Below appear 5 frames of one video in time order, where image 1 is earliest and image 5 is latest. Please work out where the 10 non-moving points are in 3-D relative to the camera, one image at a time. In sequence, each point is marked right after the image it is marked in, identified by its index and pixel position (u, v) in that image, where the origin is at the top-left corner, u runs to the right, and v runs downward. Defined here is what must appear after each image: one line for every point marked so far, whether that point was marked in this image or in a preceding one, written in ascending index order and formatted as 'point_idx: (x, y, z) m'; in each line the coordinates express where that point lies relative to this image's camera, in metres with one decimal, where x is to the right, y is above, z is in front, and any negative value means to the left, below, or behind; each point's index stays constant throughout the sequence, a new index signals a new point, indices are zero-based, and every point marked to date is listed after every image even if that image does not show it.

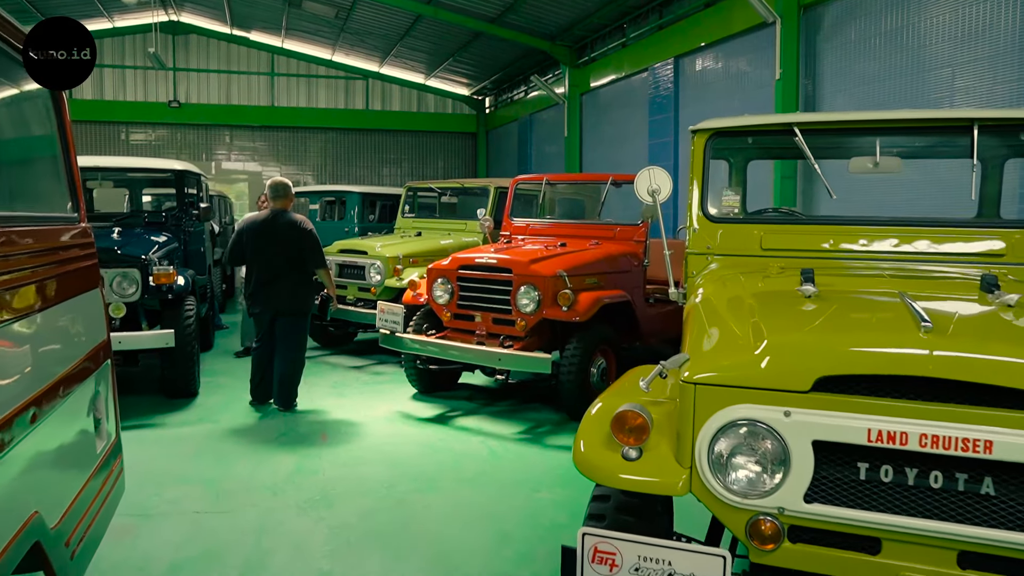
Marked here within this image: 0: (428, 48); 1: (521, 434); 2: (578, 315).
0: (-1.5, +4.4, +13.5) m
1: (+0.1, -1.0, +4.8) m
2: (+0.4, -0.2, +4.9) m
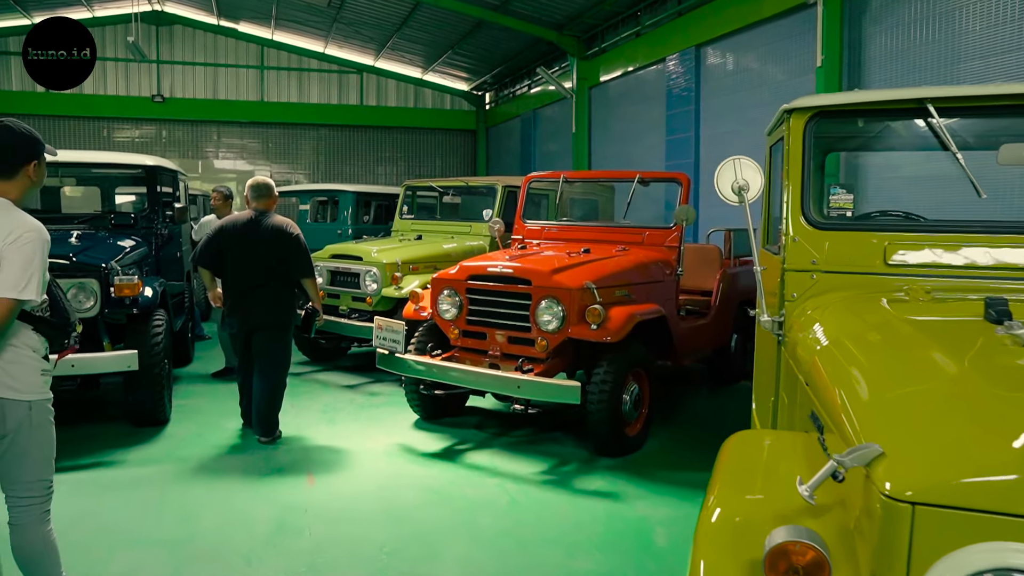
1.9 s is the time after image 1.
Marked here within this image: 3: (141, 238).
0: (-1.5, +4.3, +12.8) m
1: (+0.2, -1.0, +4.1) m
2: (+0.5, -0.3, +4.2) m
3: (-3.0, +0.4, +5.9) m
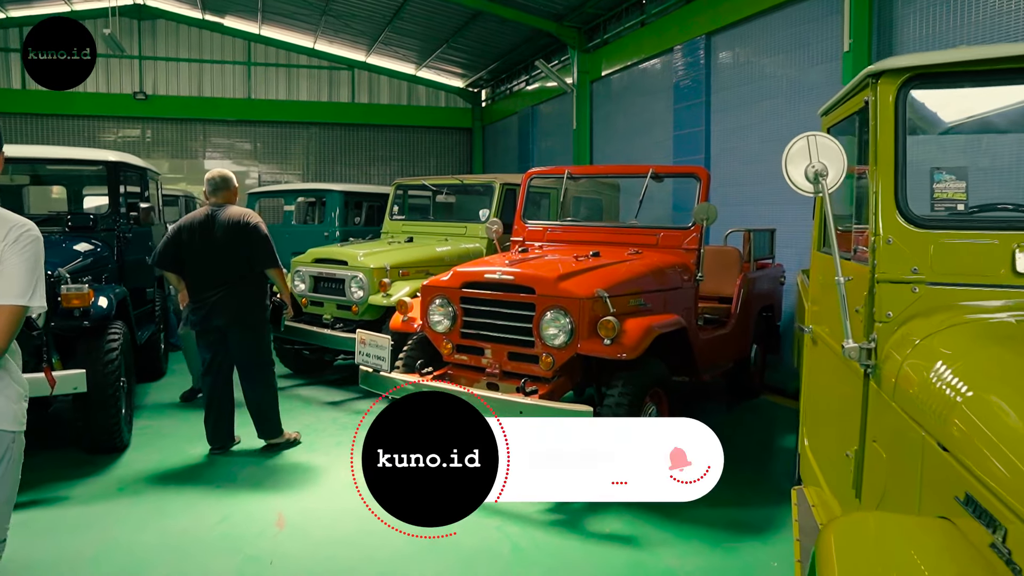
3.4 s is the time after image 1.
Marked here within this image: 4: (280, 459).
0: (-1.5, +4.3, +12.2) m
1: (+0.2, -1.1, +3.5) m
2: (+0.6, -0.3, +3.6) m
3: (-3.0, +0.3, +5.3) m
4: (-1.4, -1.0, +4.4) m
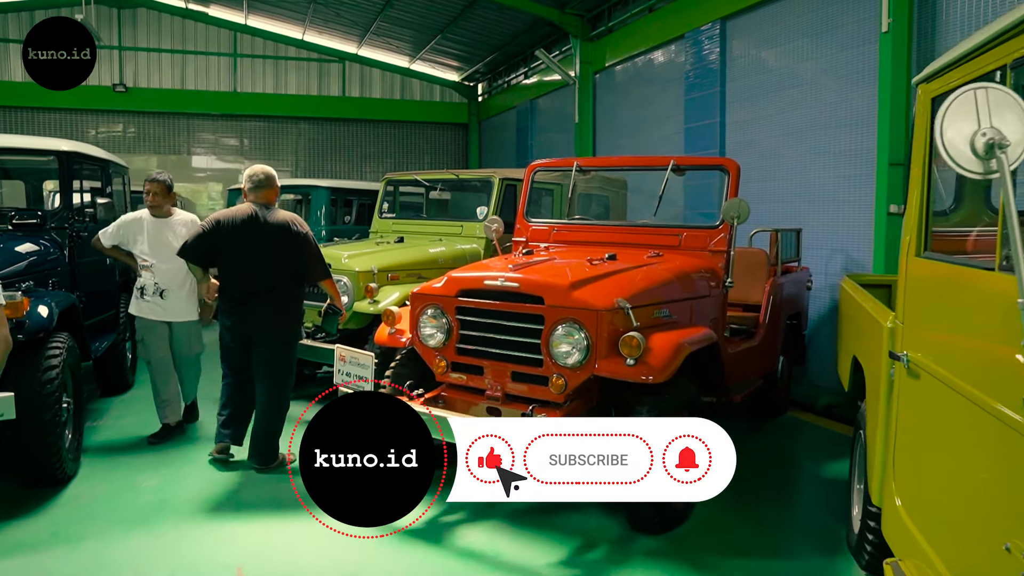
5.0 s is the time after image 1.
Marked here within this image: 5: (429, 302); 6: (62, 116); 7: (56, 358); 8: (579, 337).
0: (-1.6, +4.2, +11.6) m
1: (+0.2, -1.1, +3.0) m
2: (+0.6, -0.4, +3.1) m
3: (-3.0, +0.3, +4.7) m
4: (-1.4, -1.1, +3.8) m
5: (-0.4, -0.1, +3.7) m
6: (-8.0, +3.0, +13.0) m
7: (-2.4, -0.4, +3.8) m
8: (+0.3, -0.2, +3.2) m
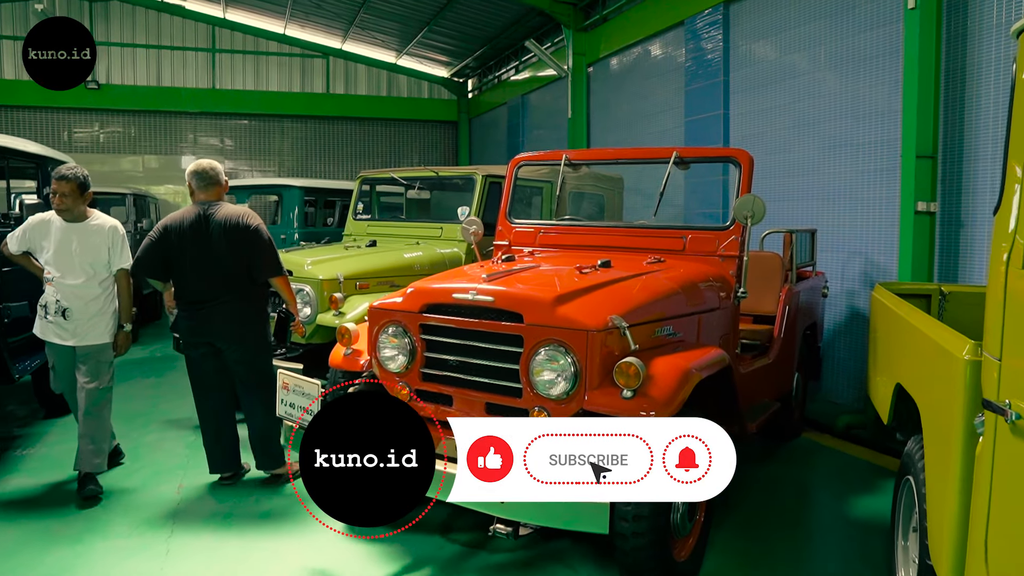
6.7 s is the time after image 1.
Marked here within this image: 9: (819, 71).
0: (-1.7, +4.1, +11.1) m
1: (+0.1, -1.2, +2.4) m
2: (+0.5, -0.4, +2.5) m
3: (-3.1, +0.2, +4.2) m
4: (-1.5, -1.1, +3.2) m
5: (-0.5, -0.1, +3.1) m
6: (-8.2, +2.9, +12.4) m
7: (-2.5, -0.4, +3.3) m
8: (+0.2, -0.3, +2.6) m
9: (+2.4, +1.7, +5.8) m
